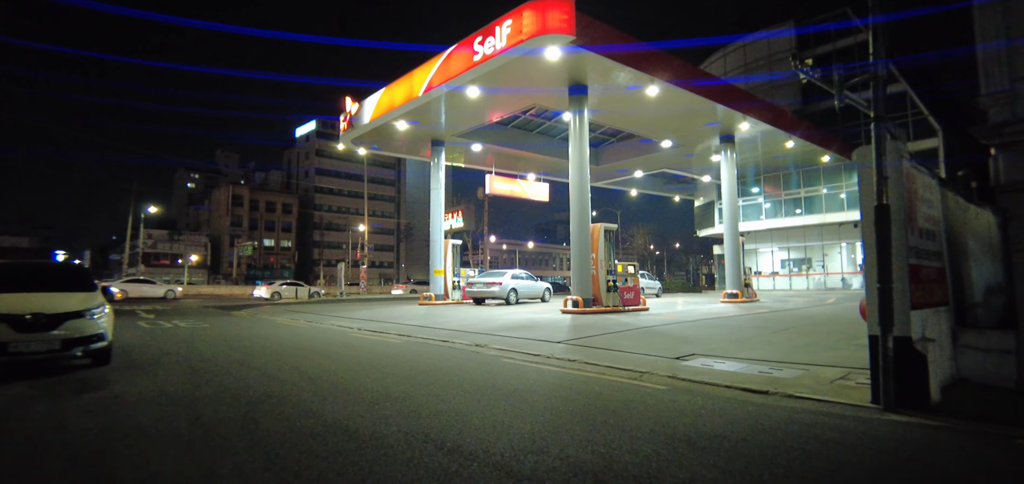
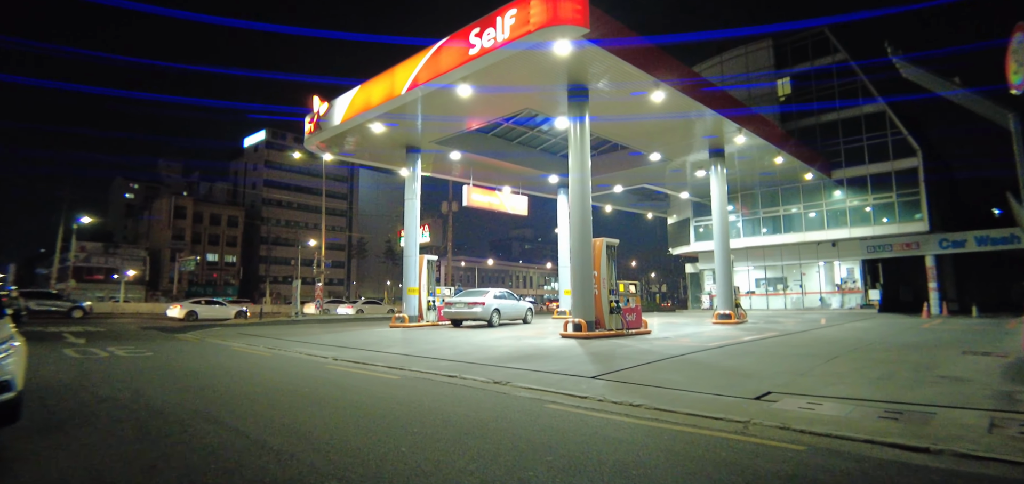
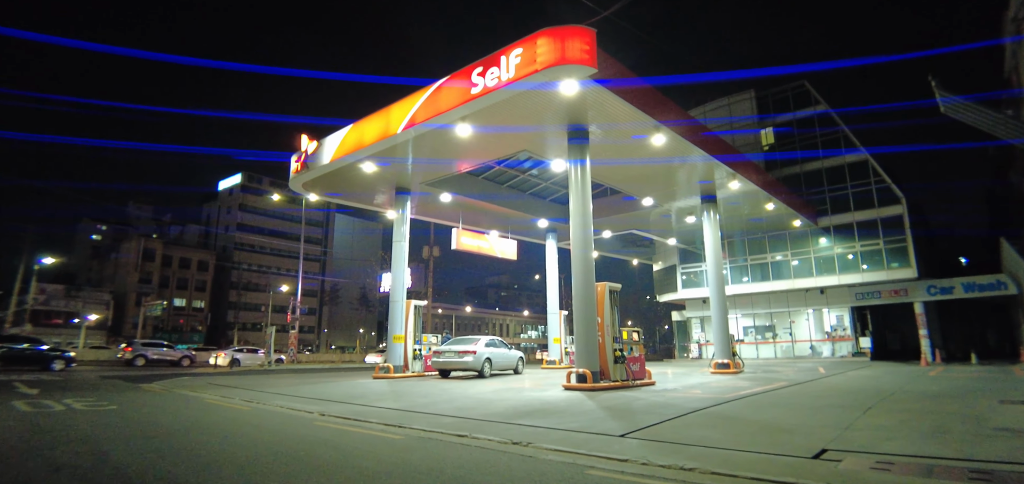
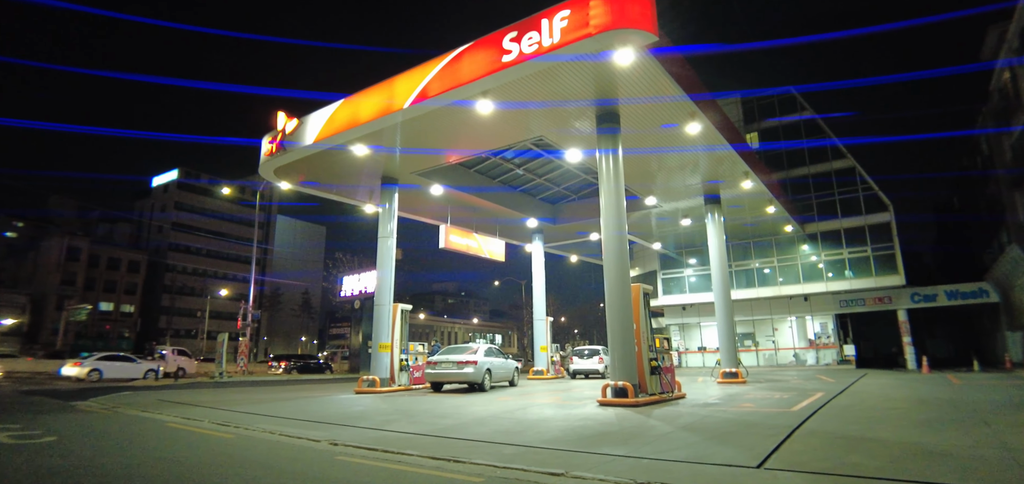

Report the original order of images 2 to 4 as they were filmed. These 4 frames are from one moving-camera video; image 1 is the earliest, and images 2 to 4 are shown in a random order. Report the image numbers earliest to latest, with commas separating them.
2, 3, 4
